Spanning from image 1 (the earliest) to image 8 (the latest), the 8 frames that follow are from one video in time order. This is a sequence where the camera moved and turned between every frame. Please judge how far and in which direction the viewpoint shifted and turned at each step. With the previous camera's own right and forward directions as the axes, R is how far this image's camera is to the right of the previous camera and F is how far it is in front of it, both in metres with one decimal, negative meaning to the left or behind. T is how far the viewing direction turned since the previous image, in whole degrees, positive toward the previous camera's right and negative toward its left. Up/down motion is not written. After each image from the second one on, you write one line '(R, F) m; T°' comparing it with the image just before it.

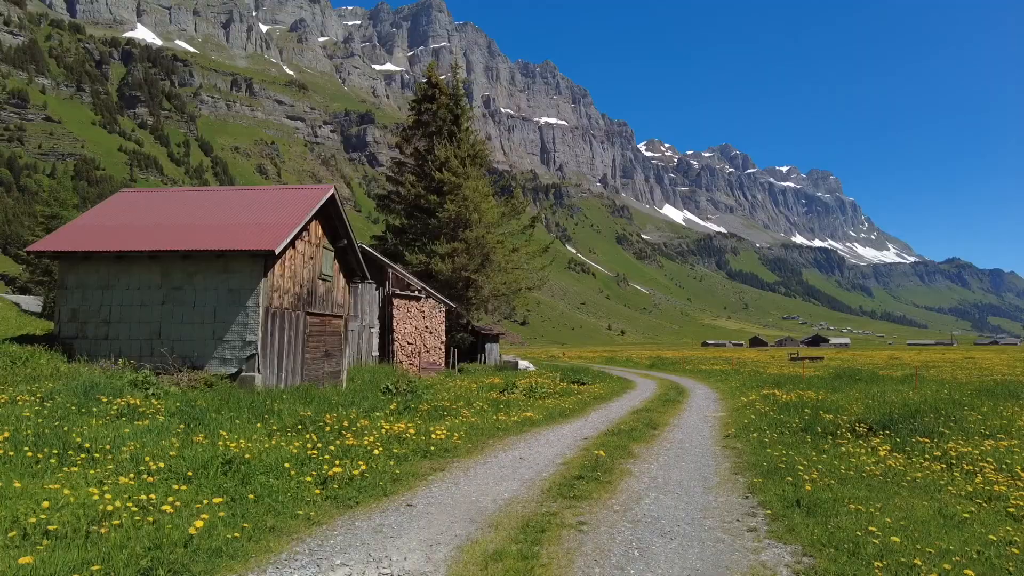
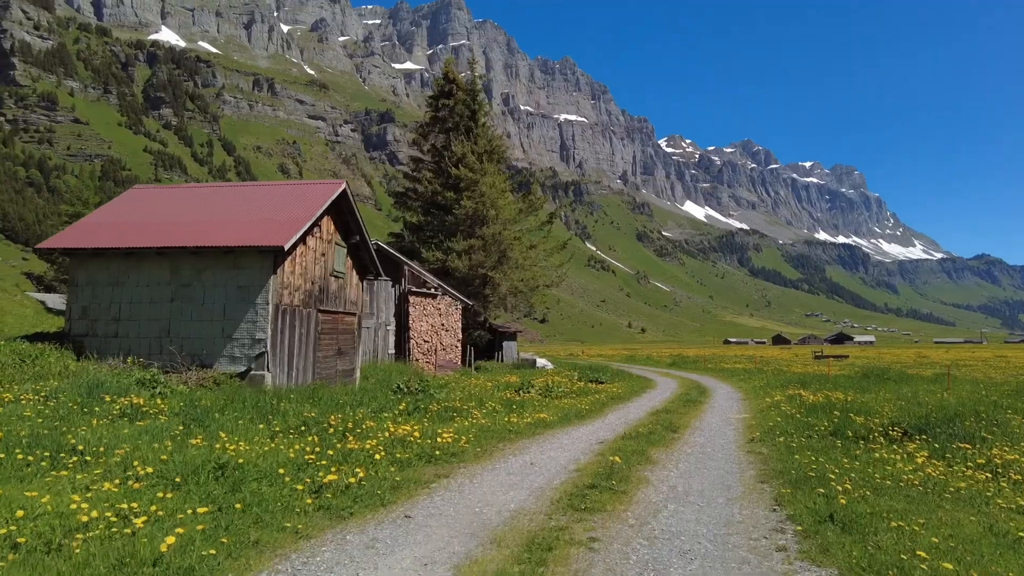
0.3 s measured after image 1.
(+0.1, +0.5) m; -2°
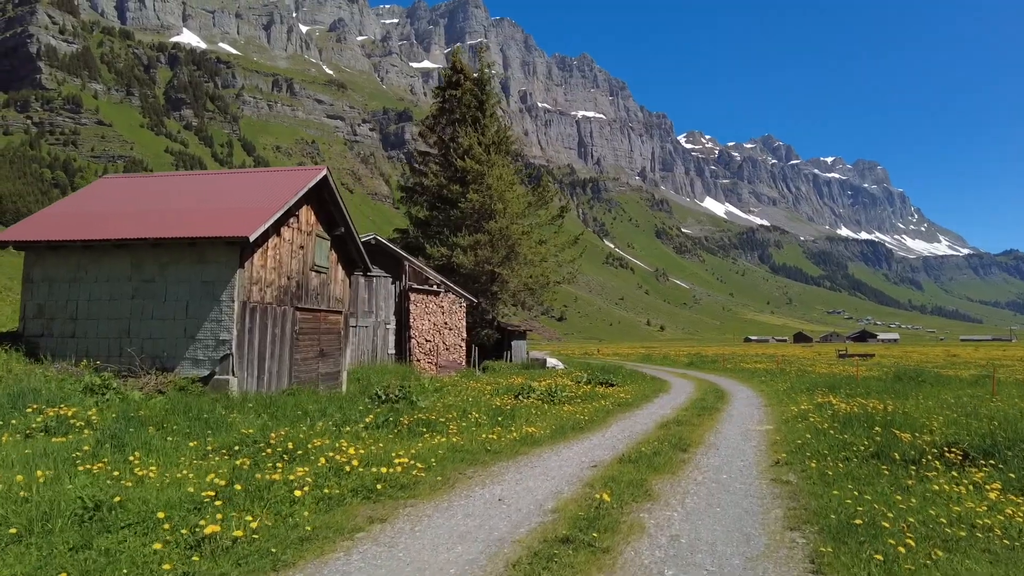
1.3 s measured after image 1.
(+0.6, +1.8) m; -2°
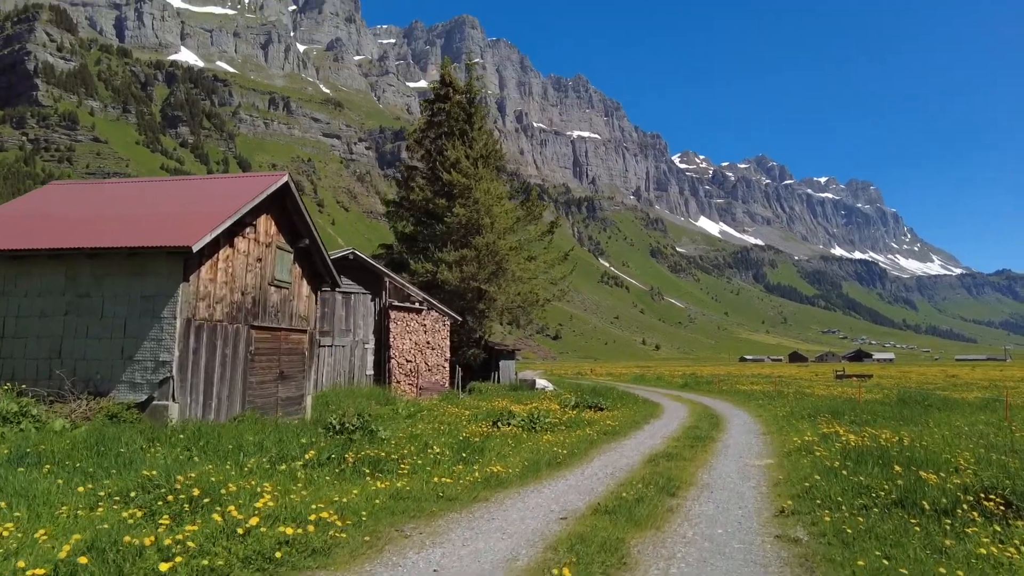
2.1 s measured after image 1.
(+0.5, +1.4) m; 0°
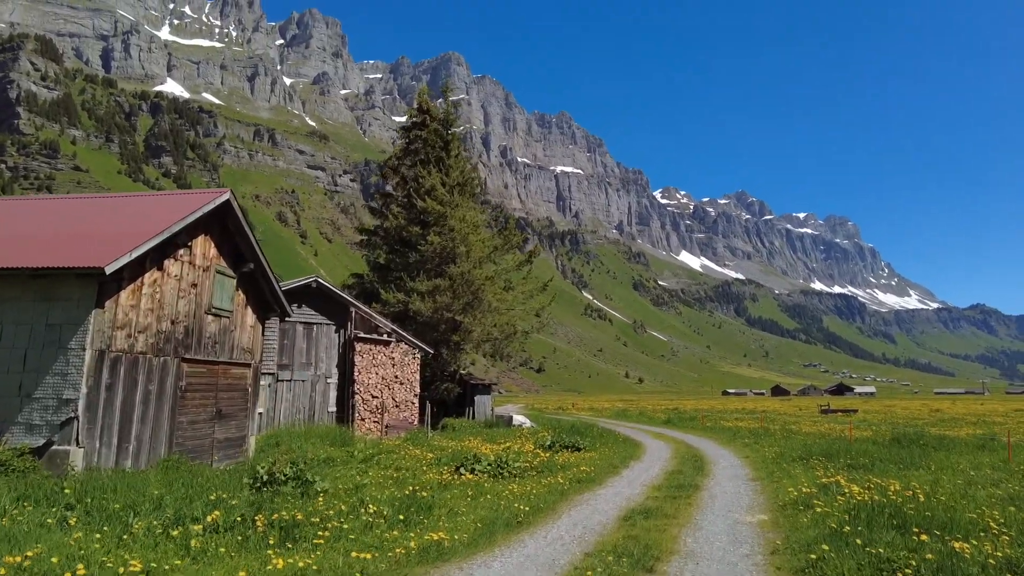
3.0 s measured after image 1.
(+0.4, +1.5) m; +1°
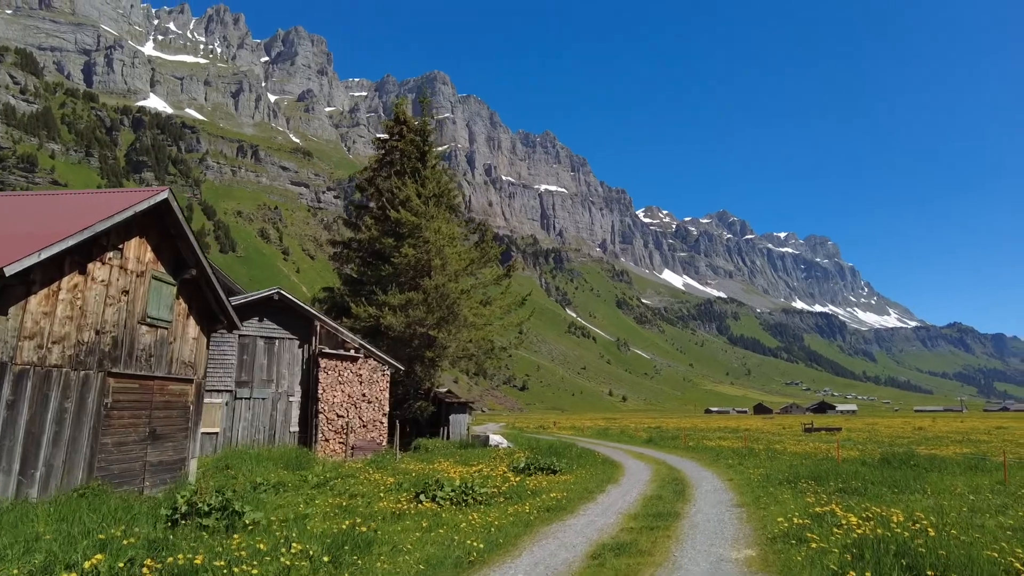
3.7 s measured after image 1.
(+0.4, +1.2) m; +1°
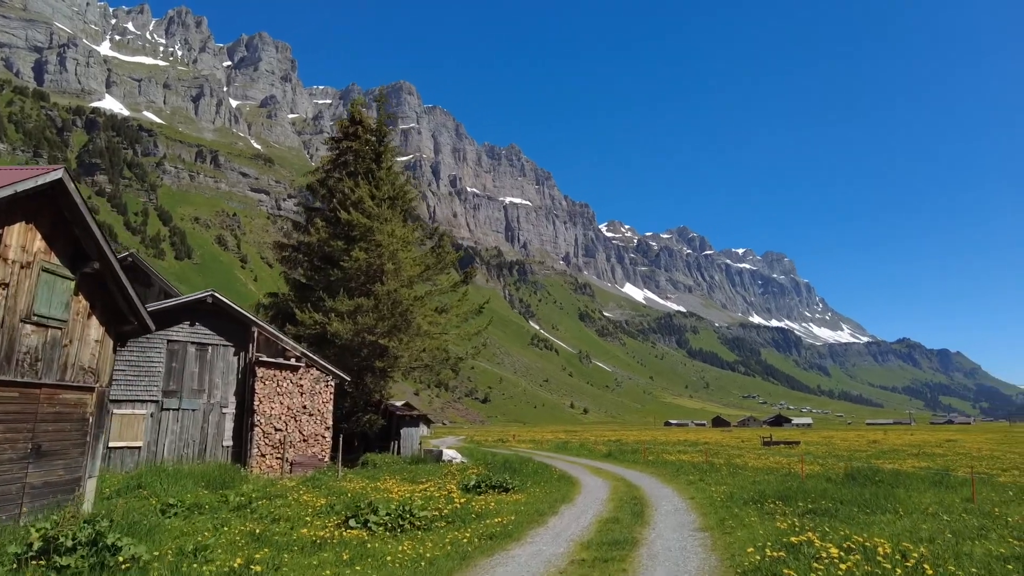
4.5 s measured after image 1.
(+0.4, +1.4) m; +3°
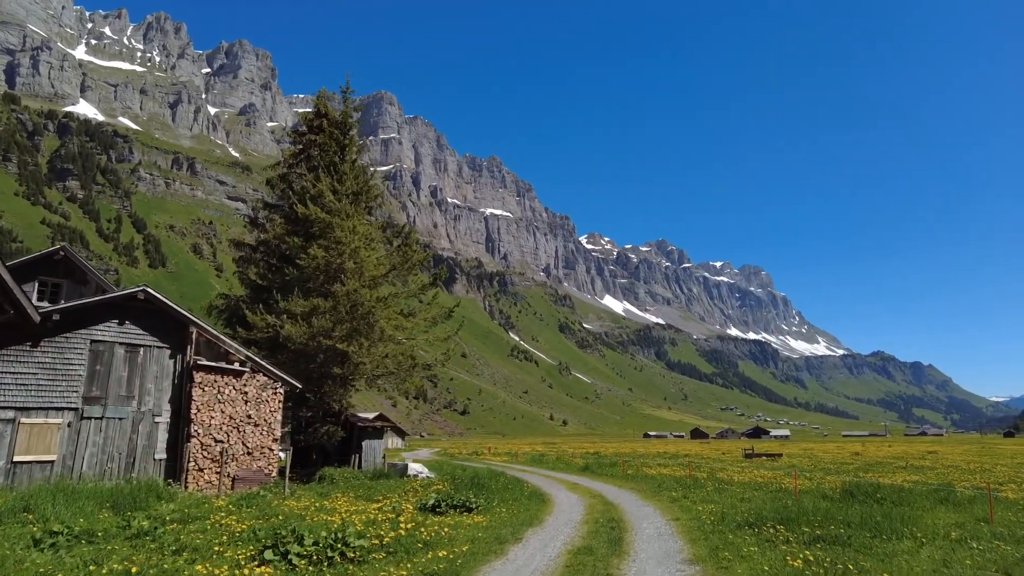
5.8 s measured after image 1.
(+0.4, +2.2) m; +2°
